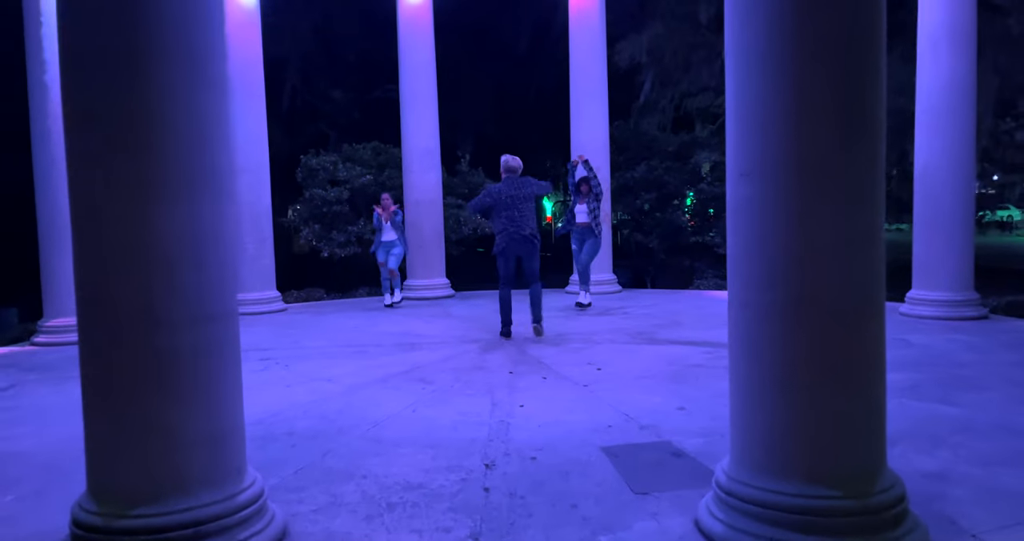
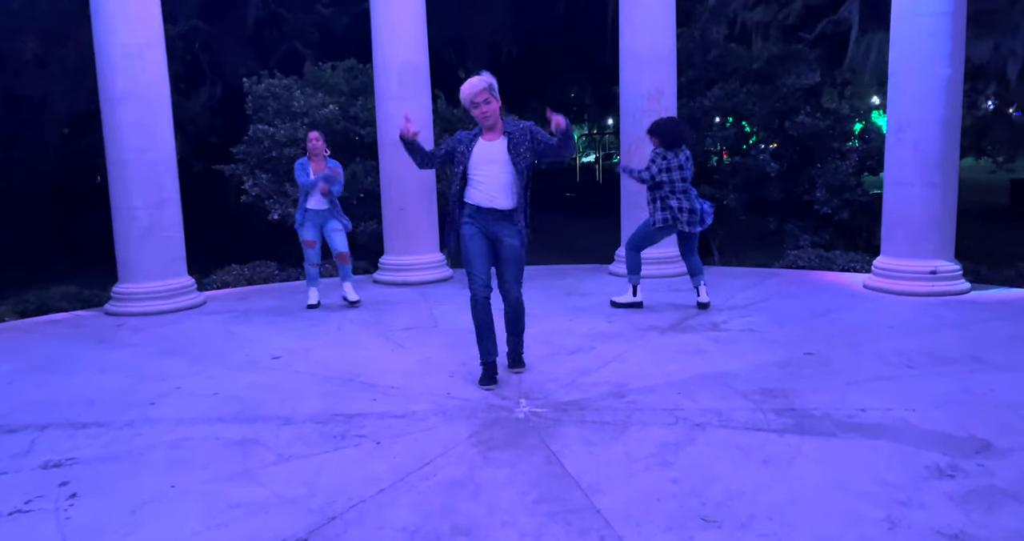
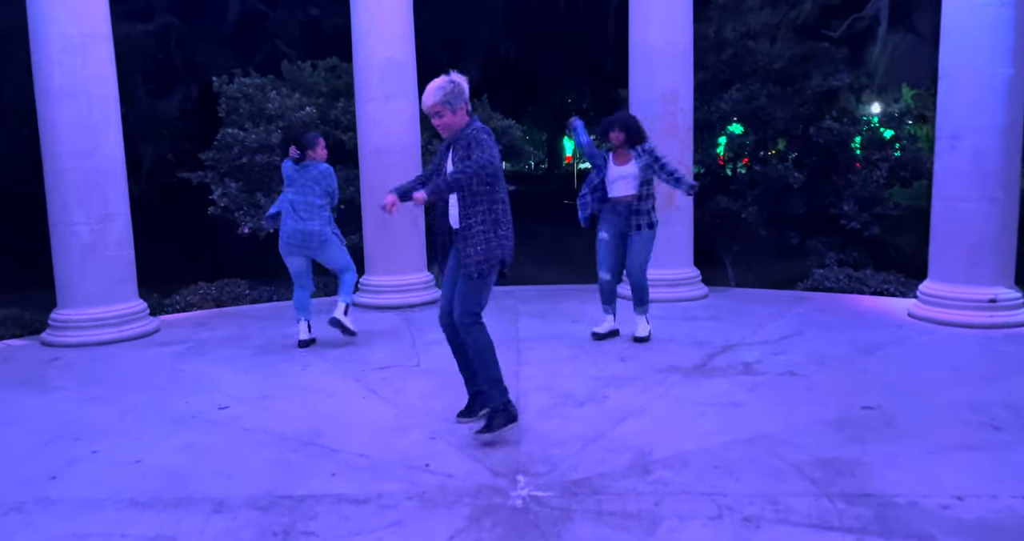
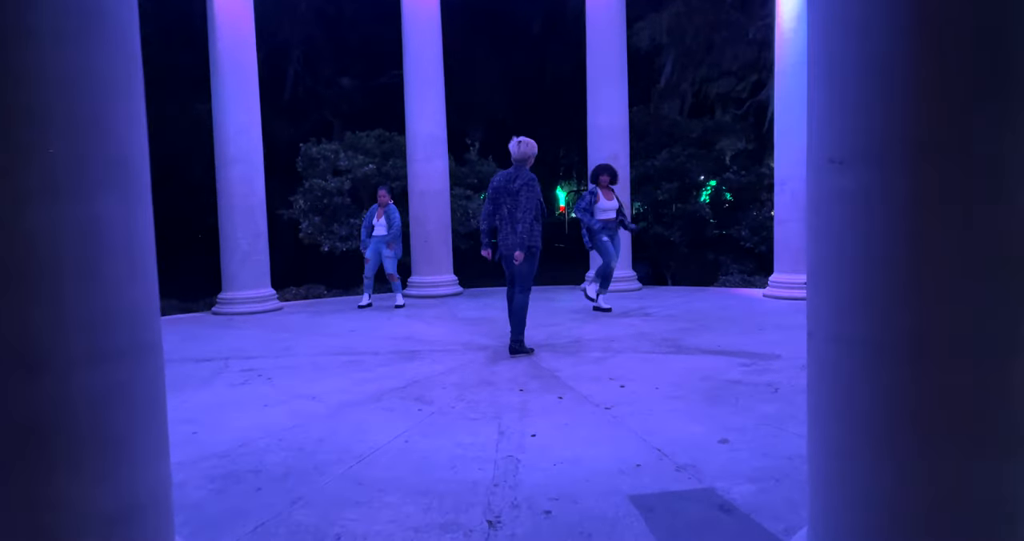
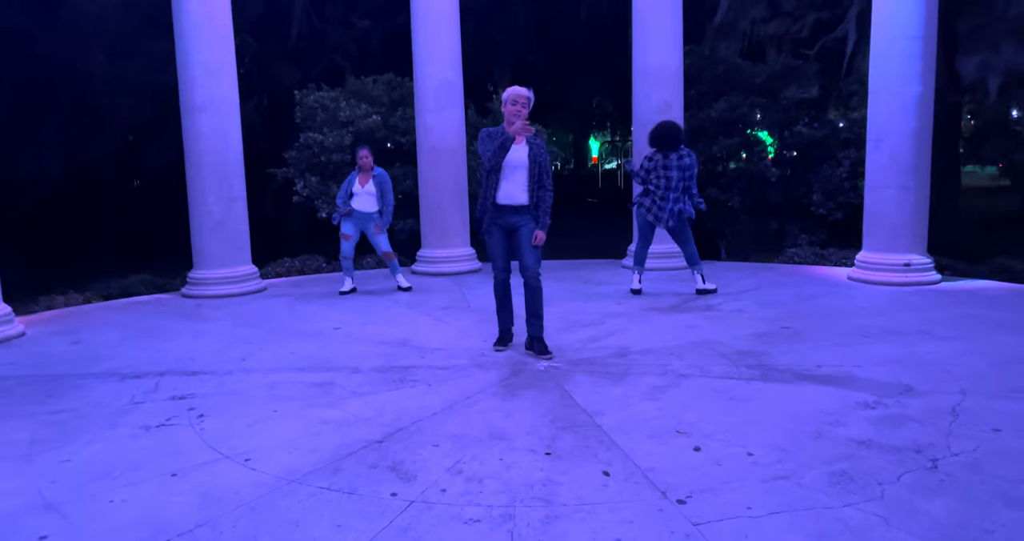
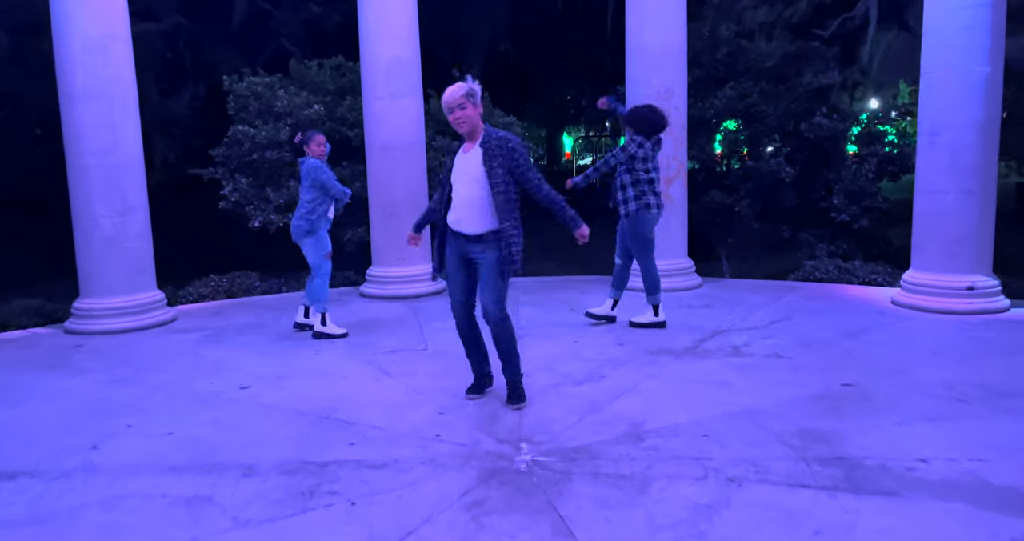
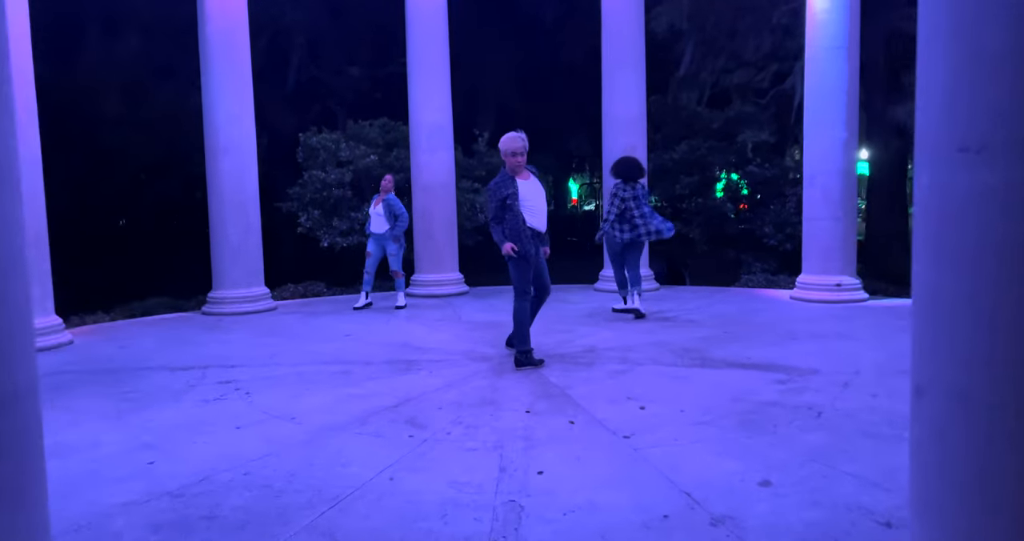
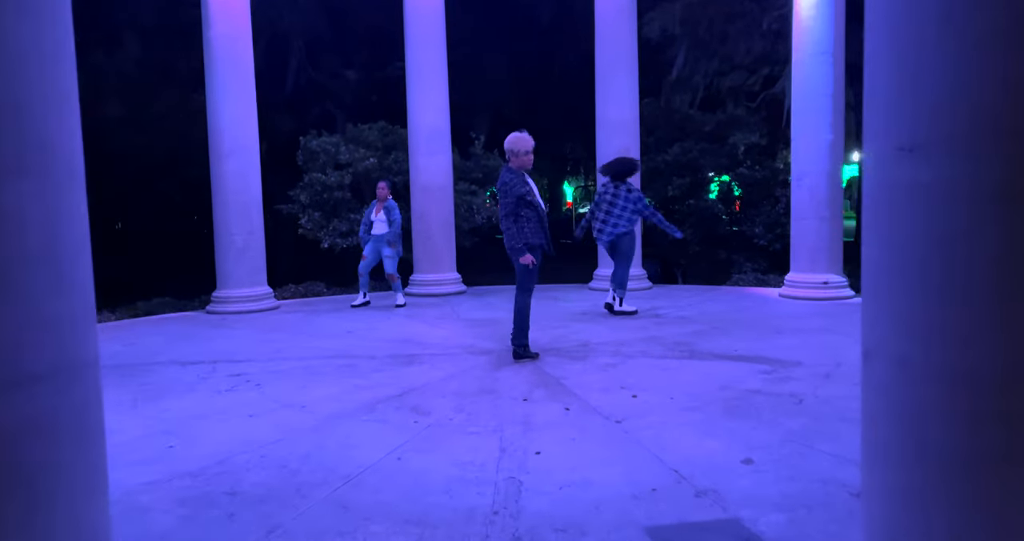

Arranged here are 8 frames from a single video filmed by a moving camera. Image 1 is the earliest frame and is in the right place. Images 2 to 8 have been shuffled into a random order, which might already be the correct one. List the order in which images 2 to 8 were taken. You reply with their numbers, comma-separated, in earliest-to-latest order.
4, 8, 7, 5, 2, 6, 3
